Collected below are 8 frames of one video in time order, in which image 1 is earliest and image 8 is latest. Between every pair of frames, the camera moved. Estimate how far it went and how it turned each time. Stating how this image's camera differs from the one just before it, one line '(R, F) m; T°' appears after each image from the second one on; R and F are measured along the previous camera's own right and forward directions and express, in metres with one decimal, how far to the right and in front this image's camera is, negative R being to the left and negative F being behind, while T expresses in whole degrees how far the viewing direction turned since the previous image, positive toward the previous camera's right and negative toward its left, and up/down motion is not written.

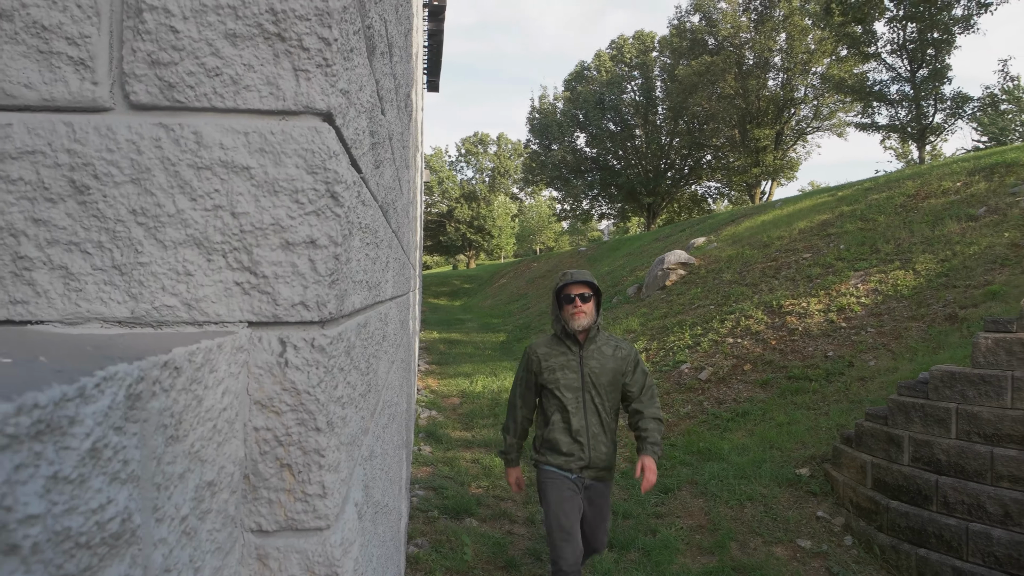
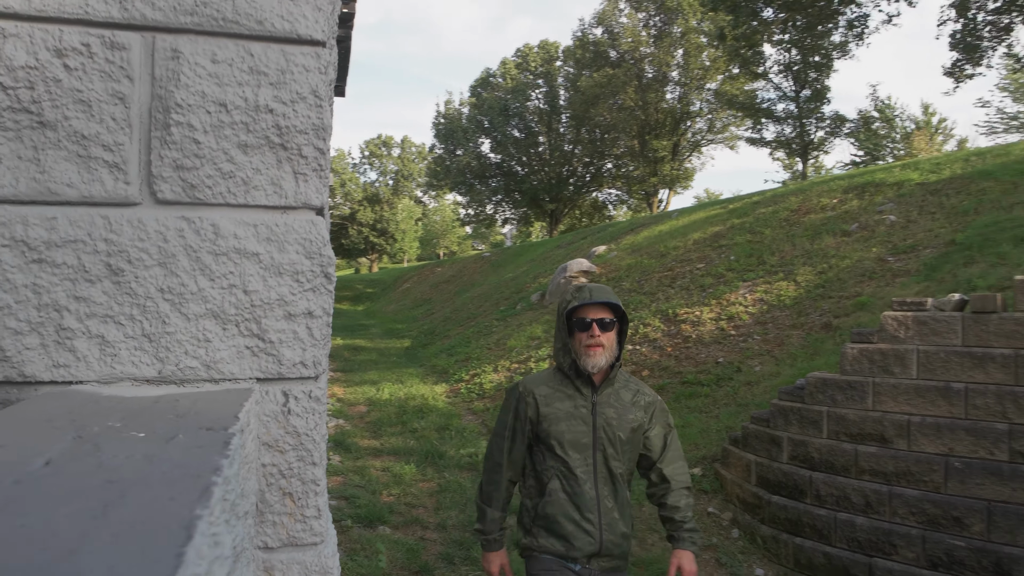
(-0.1, -0.3) m; +7°
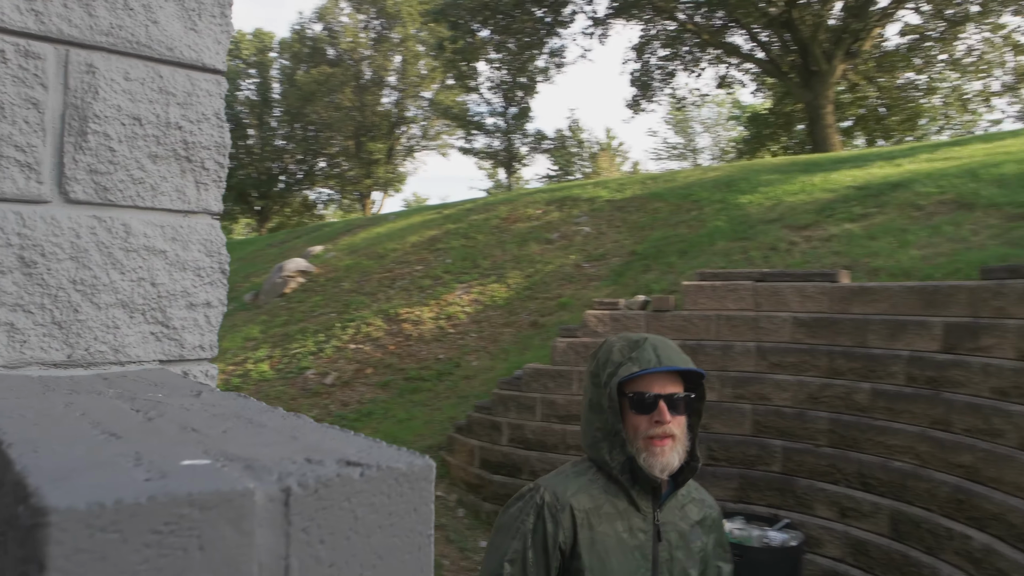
(-0.4, -0.3) m; +21°
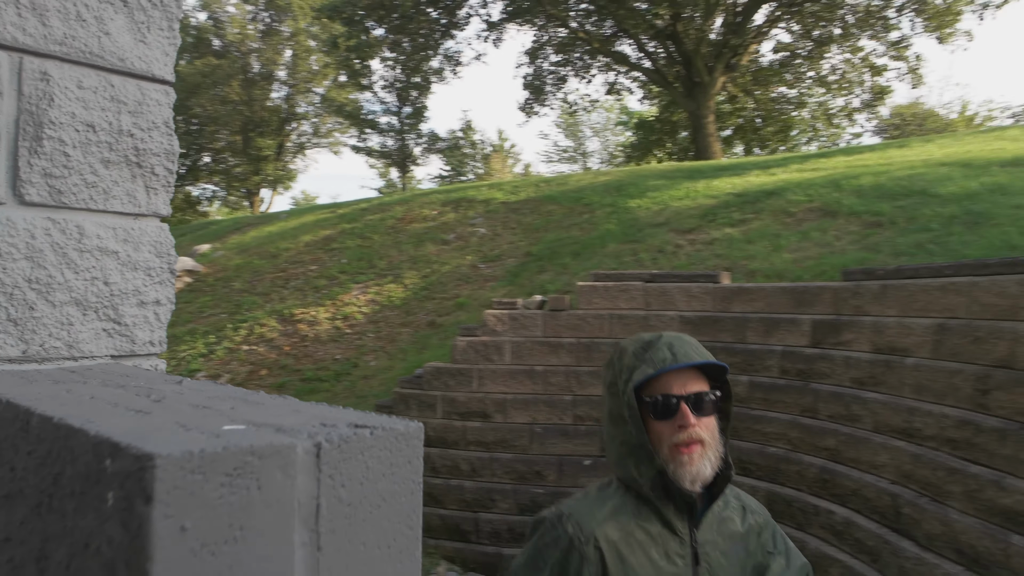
(-0.1, -0.2) m; +8°
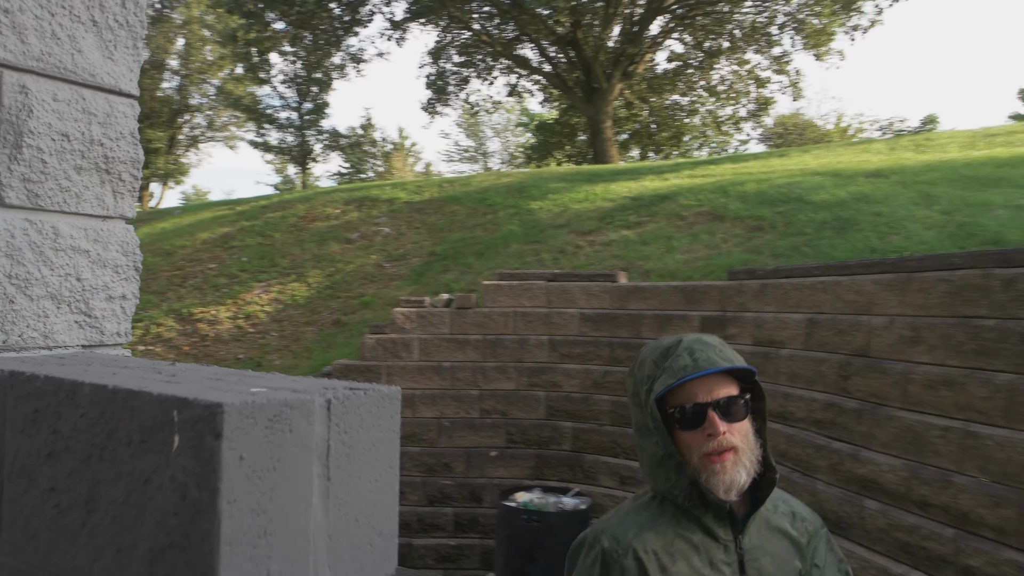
(-0.1, -0.3) m; +7°
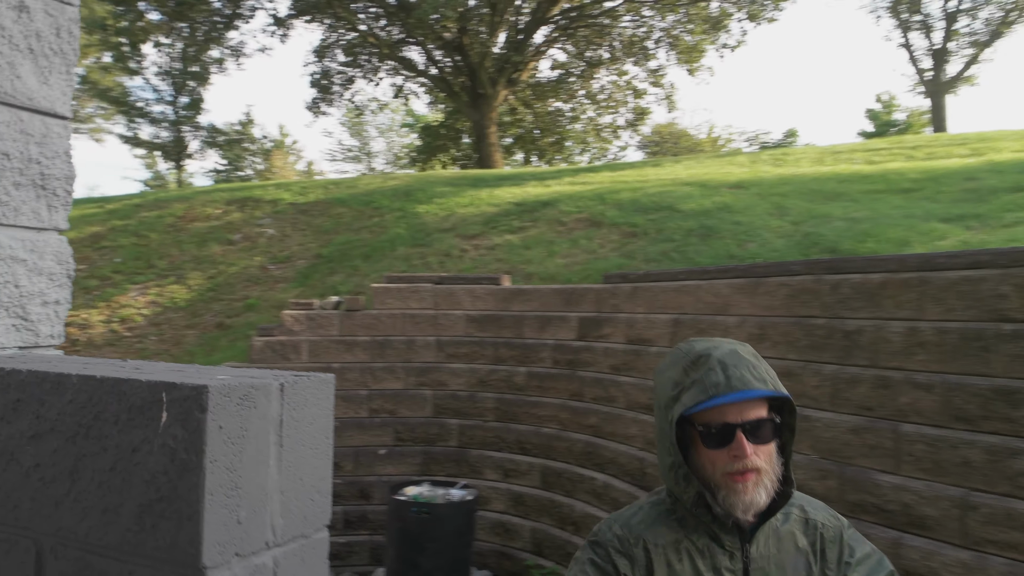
(-0.1, -0.3) m; +9°
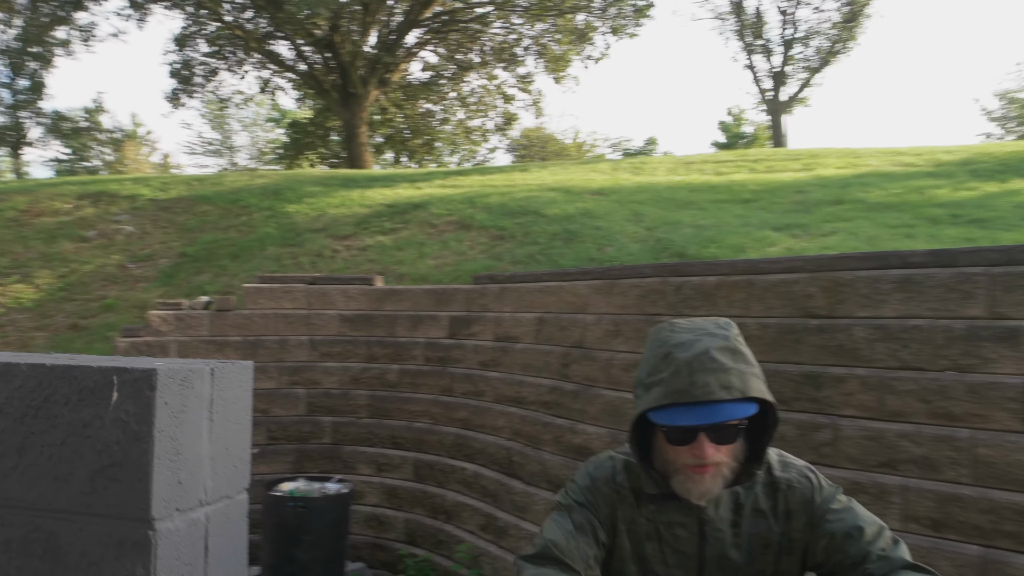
(-0.1, -0.3) m; +10°
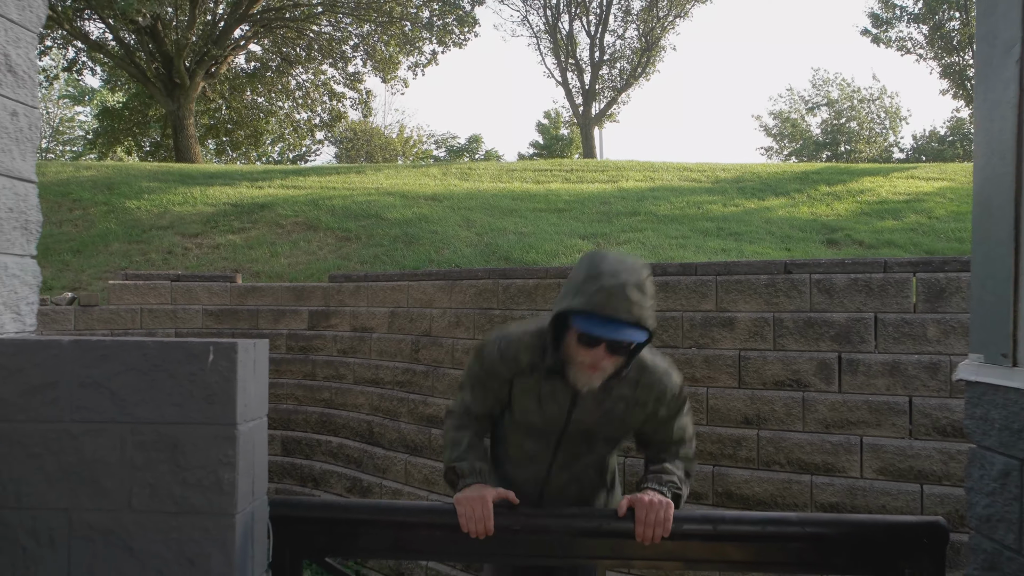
(-0.3, -1.2) m; +13°
